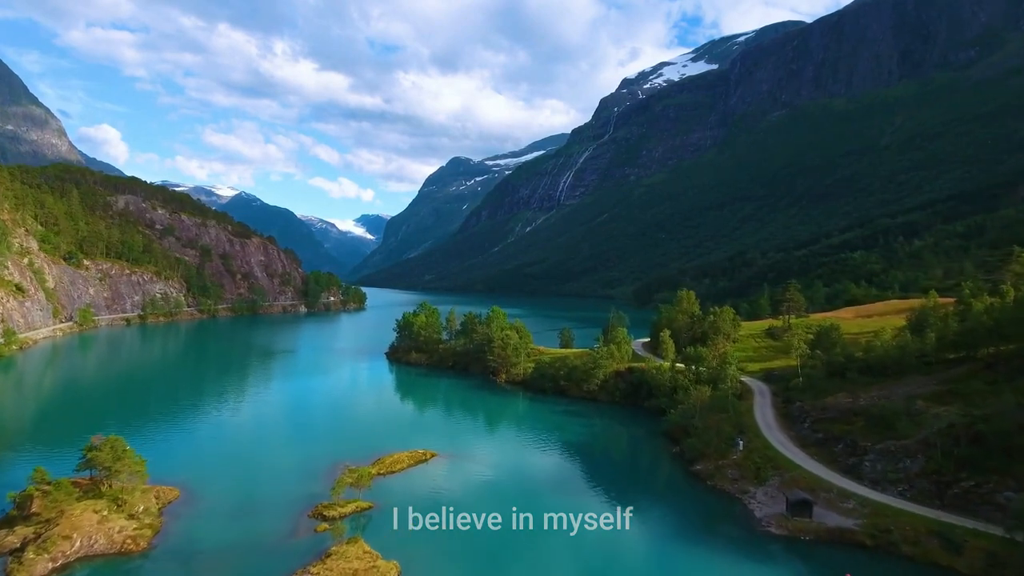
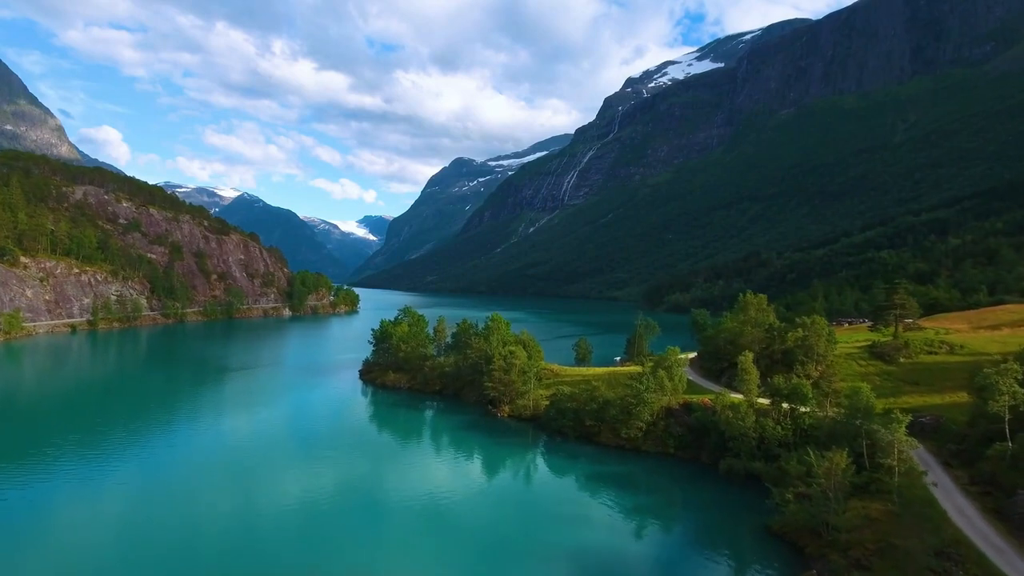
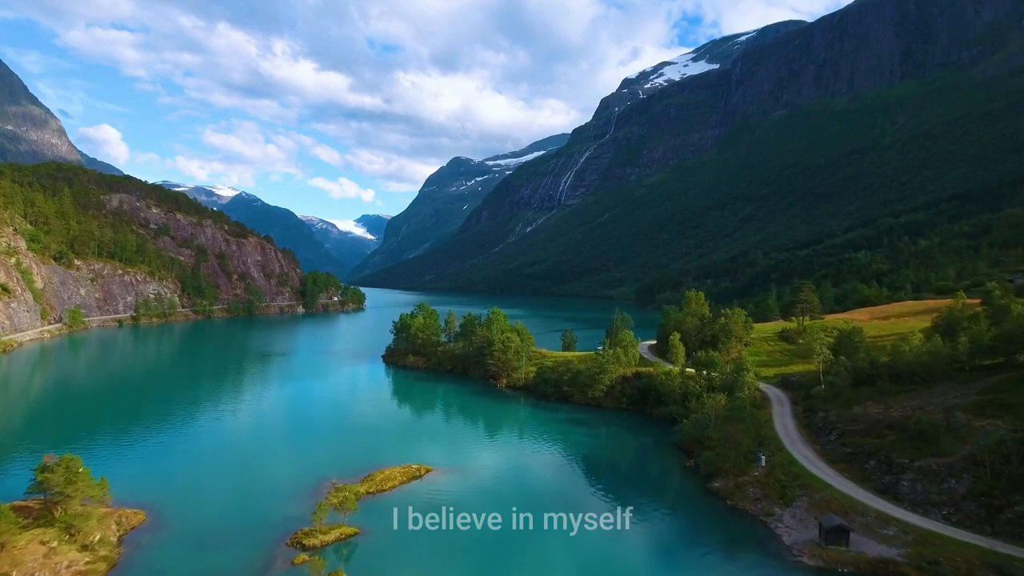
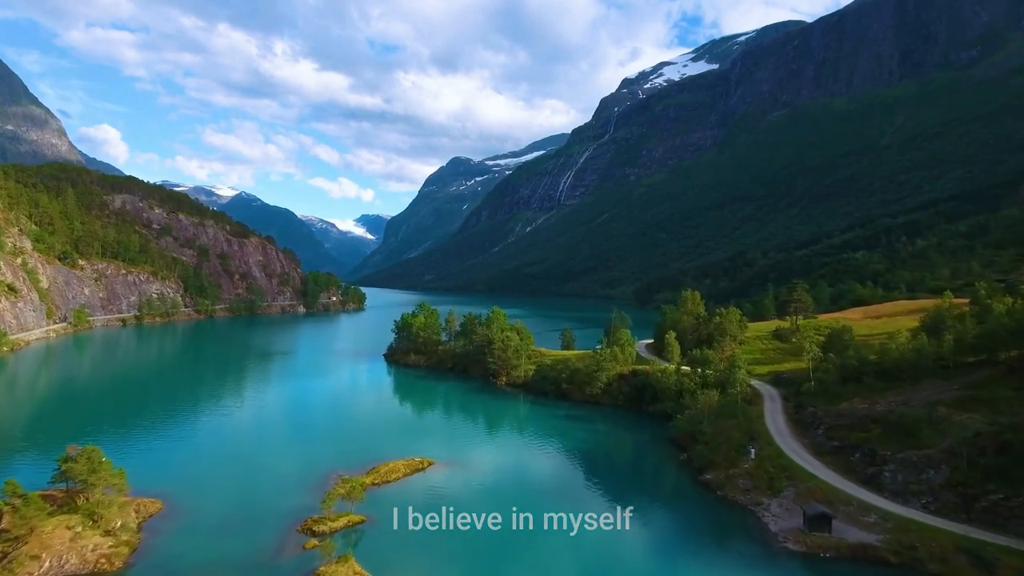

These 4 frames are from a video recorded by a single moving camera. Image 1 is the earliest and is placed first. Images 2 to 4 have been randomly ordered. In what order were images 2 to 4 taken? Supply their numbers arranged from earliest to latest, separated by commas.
4, 3, 2
